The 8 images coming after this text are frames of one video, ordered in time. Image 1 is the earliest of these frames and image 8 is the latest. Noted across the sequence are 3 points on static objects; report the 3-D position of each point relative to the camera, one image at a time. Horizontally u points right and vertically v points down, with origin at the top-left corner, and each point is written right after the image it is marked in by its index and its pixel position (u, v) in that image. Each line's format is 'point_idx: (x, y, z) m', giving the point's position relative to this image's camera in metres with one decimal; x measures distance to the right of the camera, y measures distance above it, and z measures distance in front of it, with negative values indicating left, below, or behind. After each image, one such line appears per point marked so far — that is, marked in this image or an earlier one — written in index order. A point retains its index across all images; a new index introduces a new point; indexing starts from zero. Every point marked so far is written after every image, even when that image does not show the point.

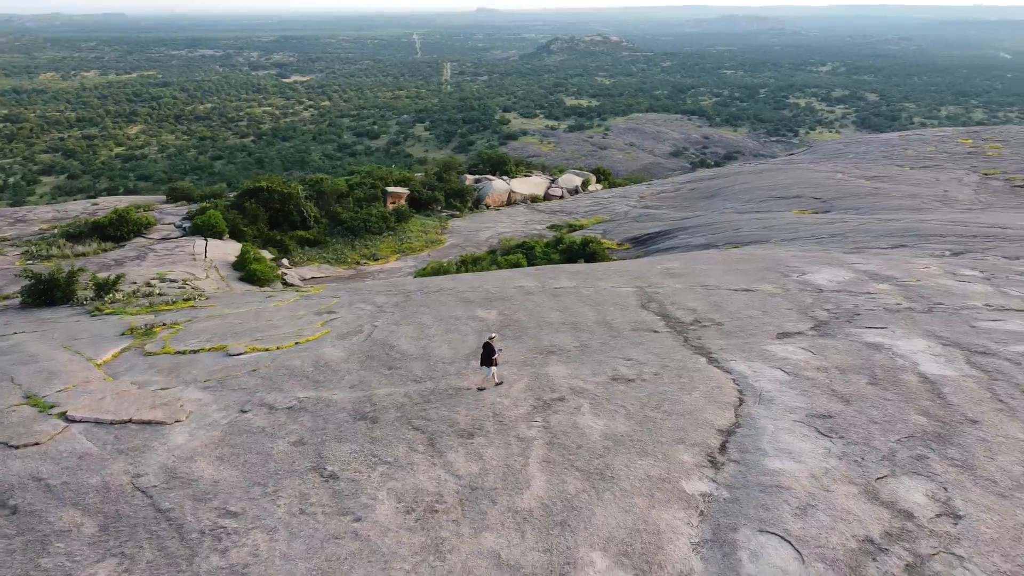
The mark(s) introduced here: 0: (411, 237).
0: (-2.2, +1.1, +18.1) m
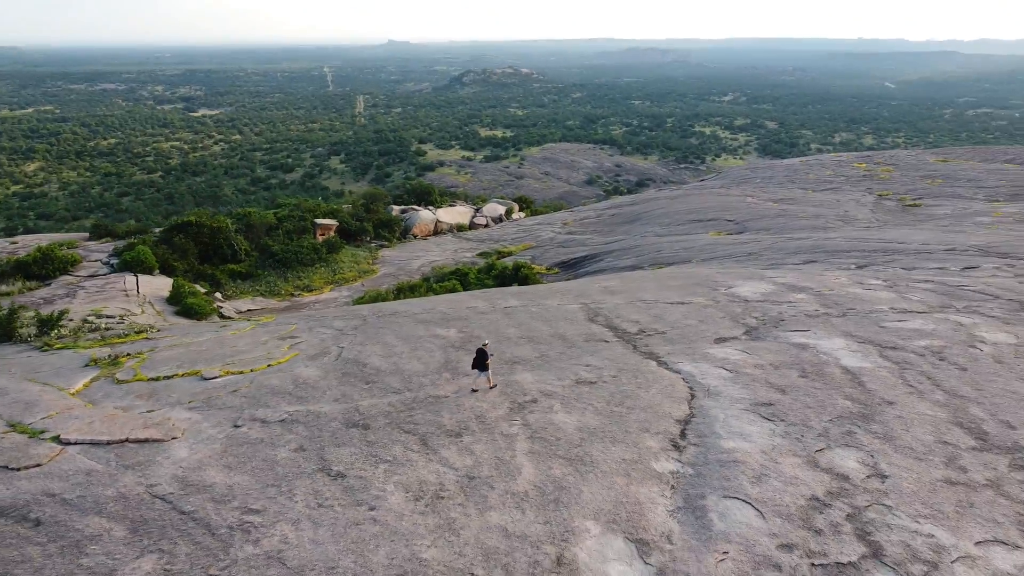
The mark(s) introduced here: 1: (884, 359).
0: (-3.8, +0.4, +18.2) m
1: (+2.5, -0.5, +5.5) m
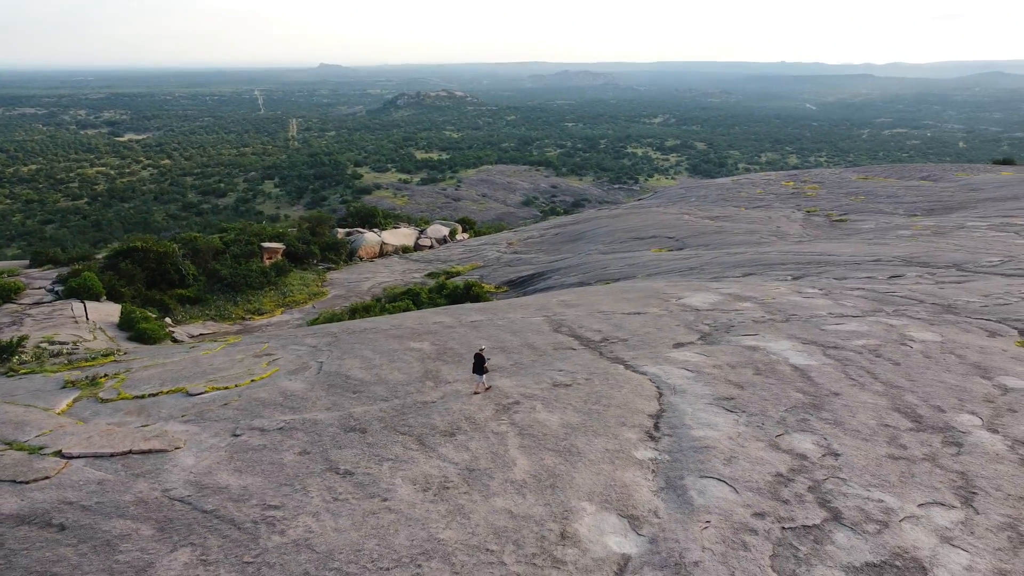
0: (-4.9, -0.1, +18.3) m
1: (+2.4, -0.5, +6.1) m
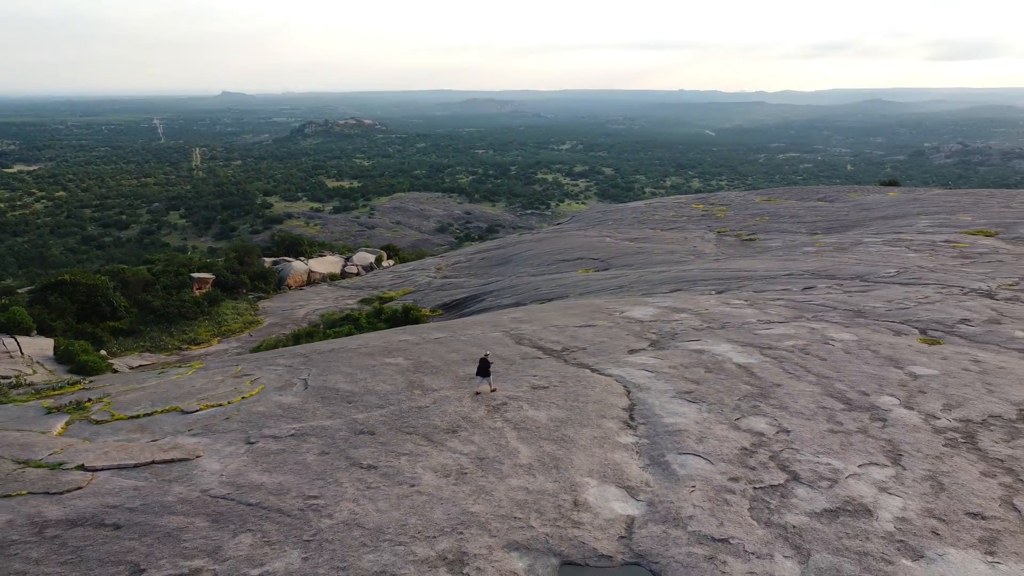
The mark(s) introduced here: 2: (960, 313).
0: (-6.4, -0.7, +18.3) m
1: (+2.1, -0.6, +6.9) m
2: (+5.0, -0.3, +9.2) m
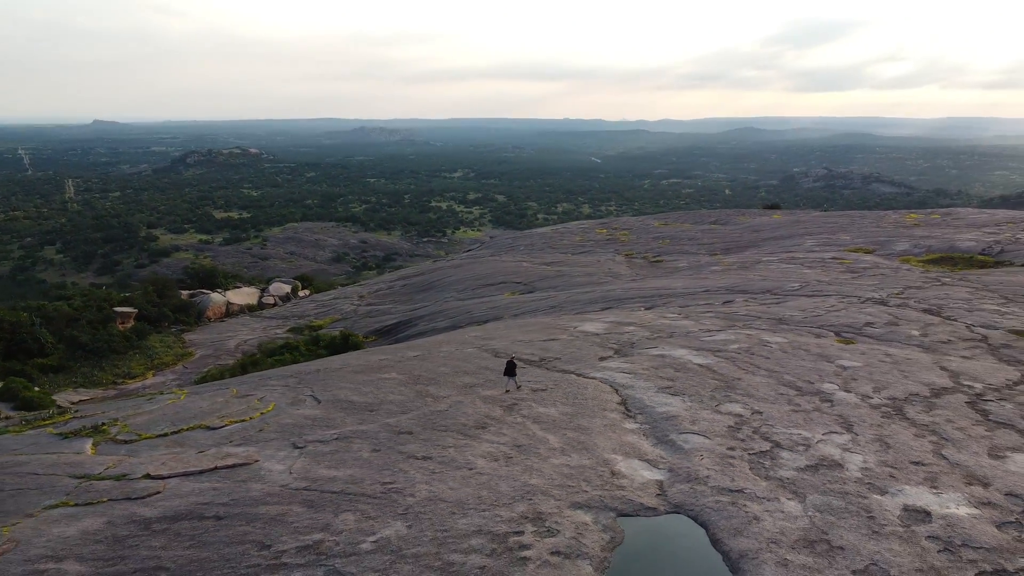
0: (-7.9, -1.4, +18.2) m
1: (+2.0, -0.7, +8.1) m
2: (+4.6, -0.4, +10.7) m
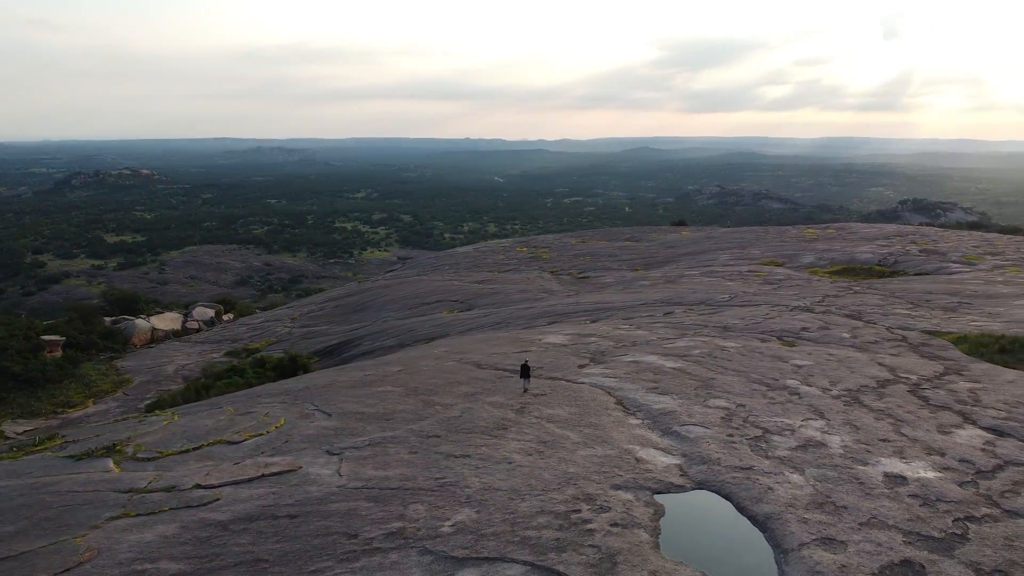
0: (-9.1, -2.0, +17.8) m
1: (+1.9, -0.8, +9.0) m
2: (+4.1, -0.5, +11.9) m
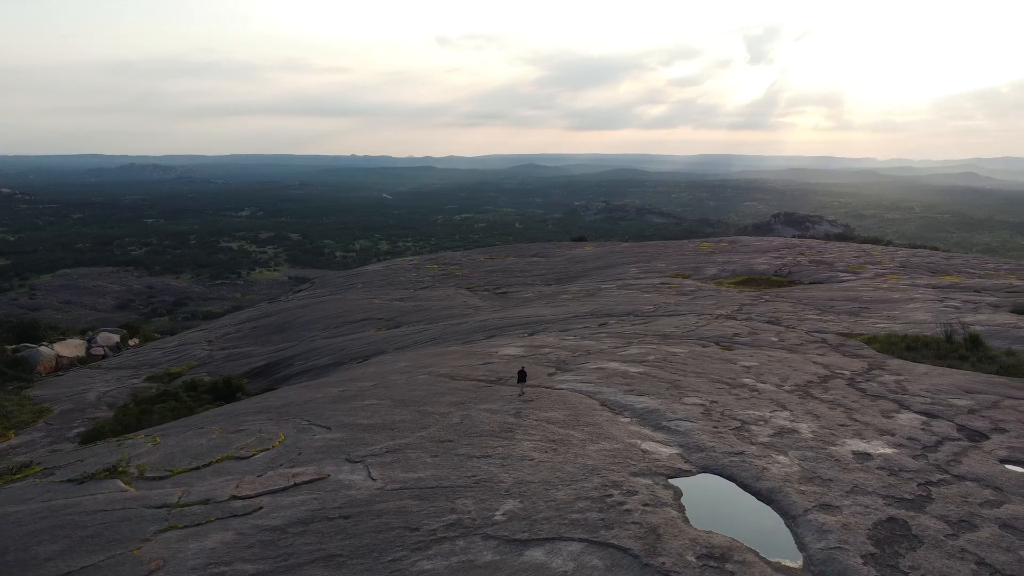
0: (-10.5, -2.6, +17.1) m
1: (+1.6, -0.9, +9.8) m
2: (+3.4, -0.7, +13.0) m
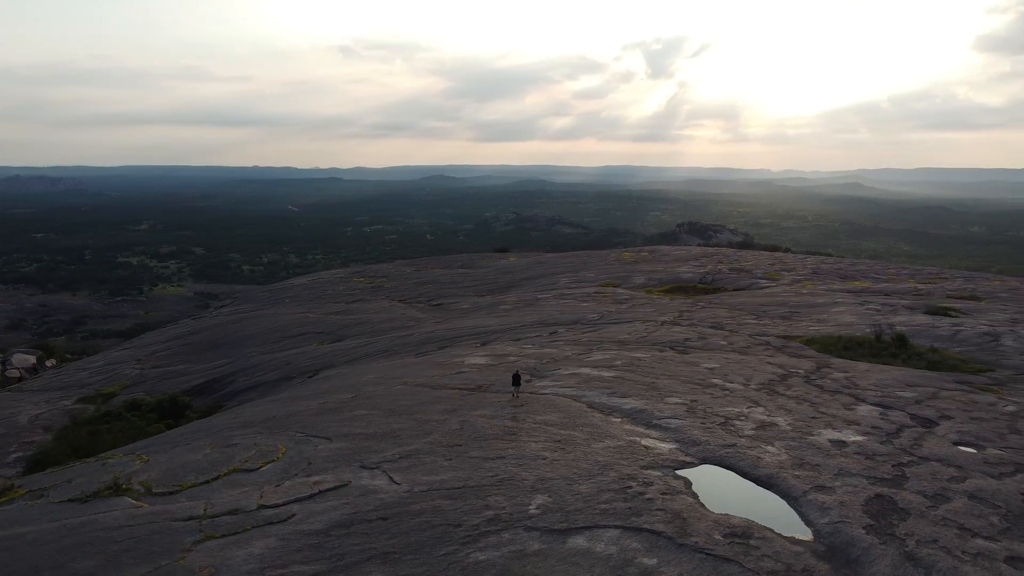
0: (-11.5, -3.0, +16.3) m
1: (+1.3, -1.1, +10.4) m
2: (+2.8, -0.8, +13.8) m
